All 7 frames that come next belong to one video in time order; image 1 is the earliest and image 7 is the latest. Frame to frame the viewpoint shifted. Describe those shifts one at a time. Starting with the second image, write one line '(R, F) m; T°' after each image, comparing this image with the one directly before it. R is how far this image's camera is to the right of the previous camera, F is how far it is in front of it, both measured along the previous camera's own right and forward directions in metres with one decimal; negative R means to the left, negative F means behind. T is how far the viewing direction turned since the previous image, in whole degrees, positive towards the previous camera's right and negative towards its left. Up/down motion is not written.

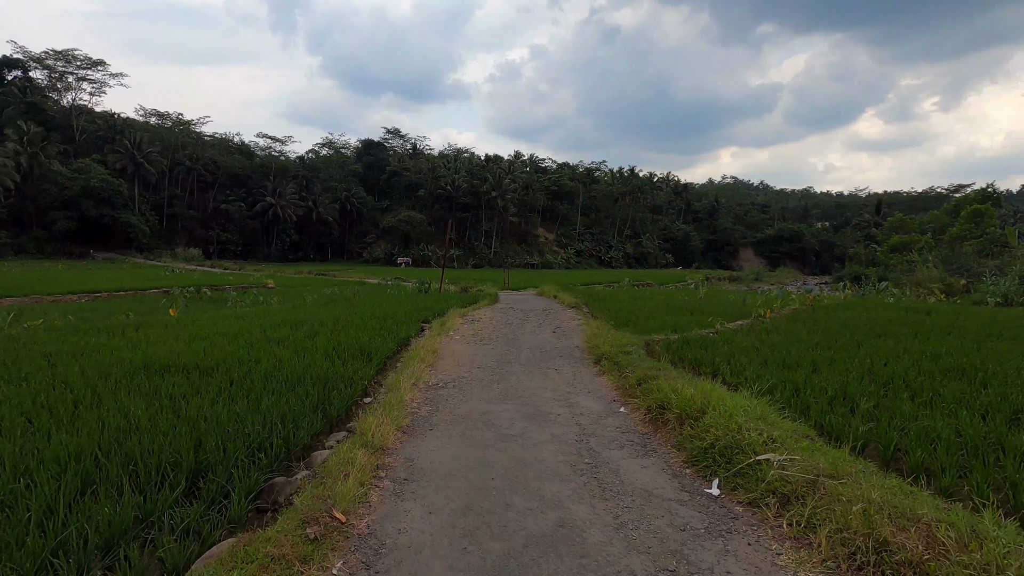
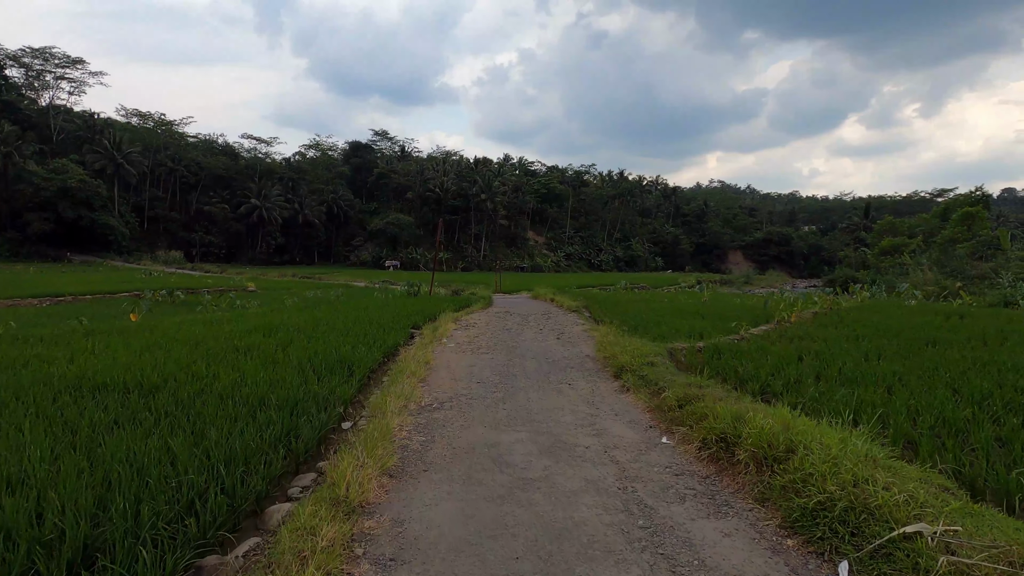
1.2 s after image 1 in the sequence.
(-0.2, +0.9) m; +1°
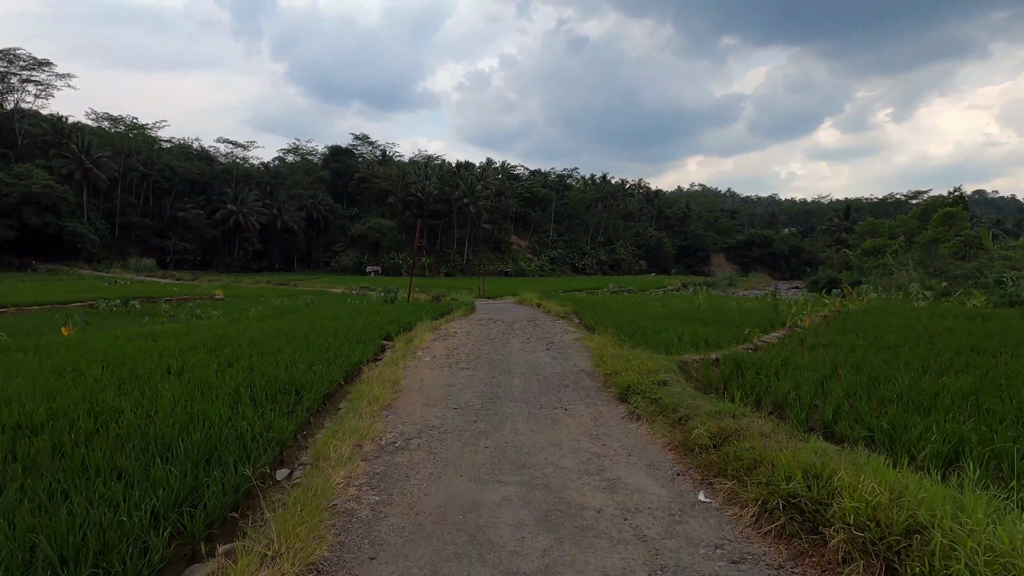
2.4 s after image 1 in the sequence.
(0.0, +1.0) m; +2°
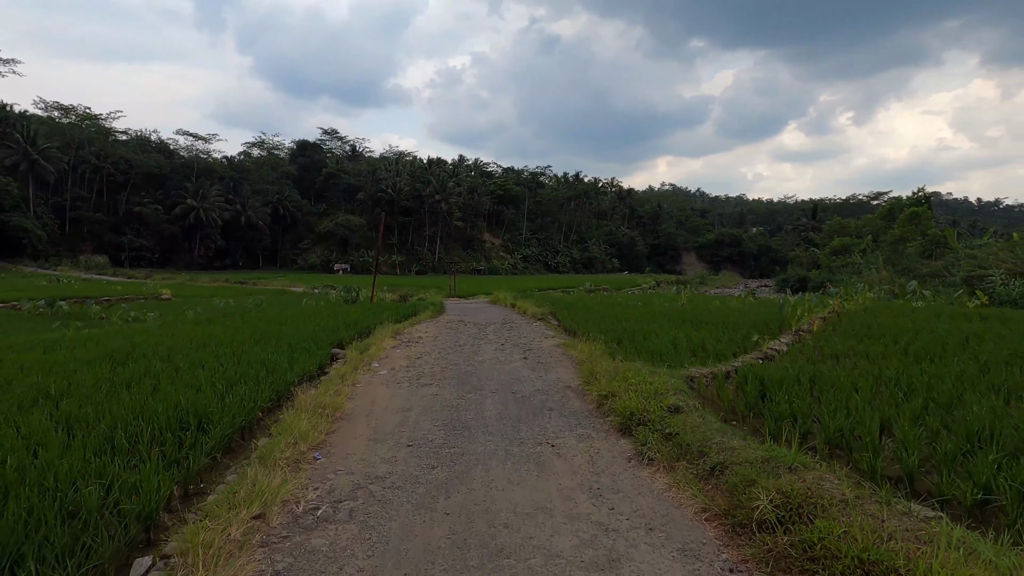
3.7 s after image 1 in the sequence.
(0.0, +1.1) m; +3°
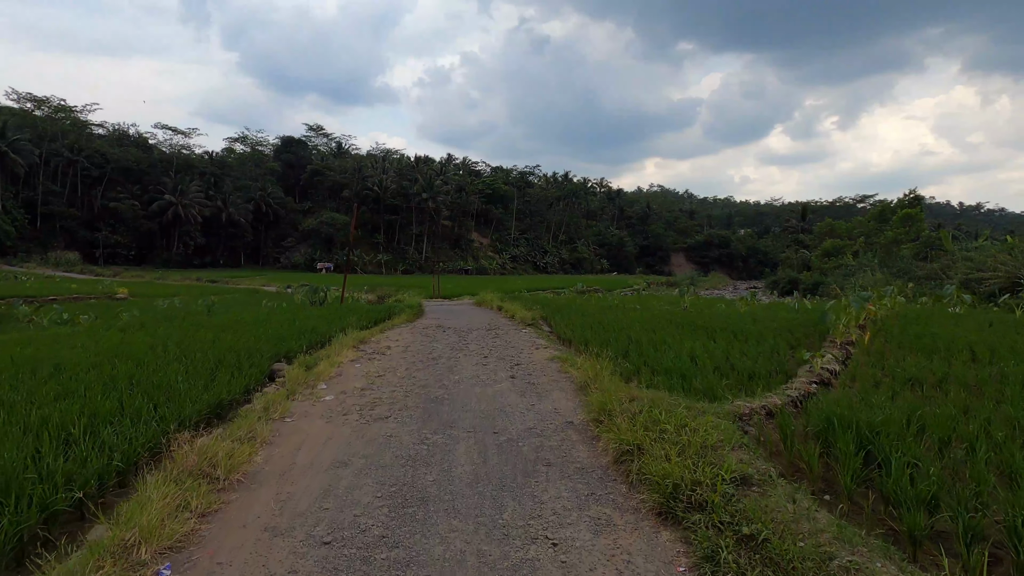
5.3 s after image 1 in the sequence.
(0.0, +1.3) m; +1°
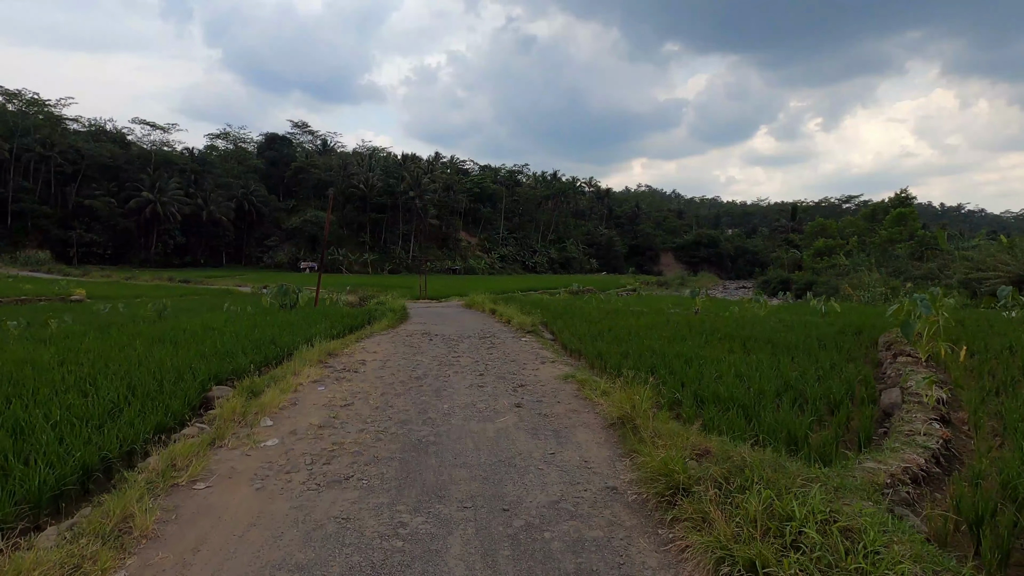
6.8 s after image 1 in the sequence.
(-0.1, +1.2) m; +1°
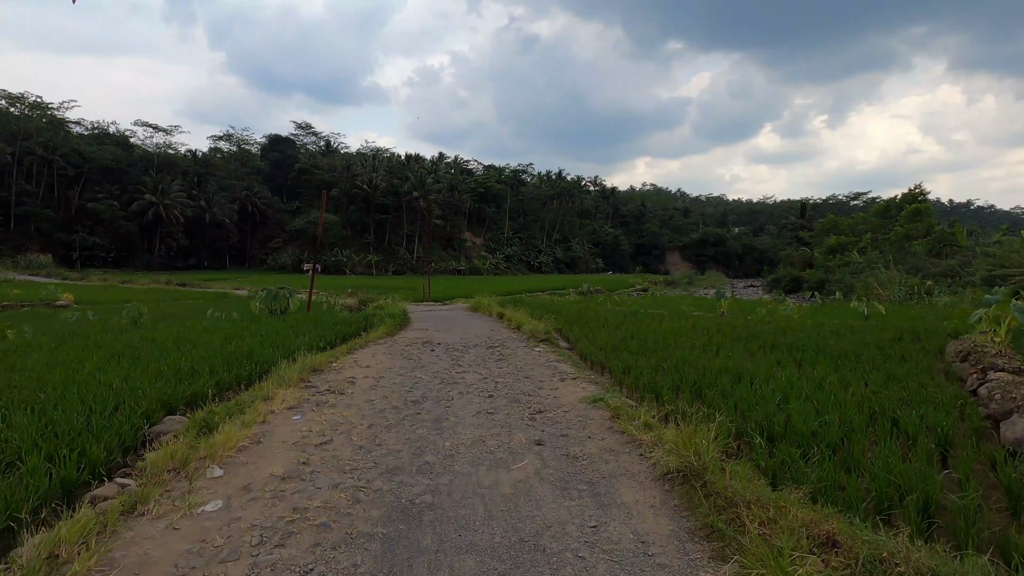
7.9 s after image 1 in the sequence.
(-0.1, +0.9) m; -1°
